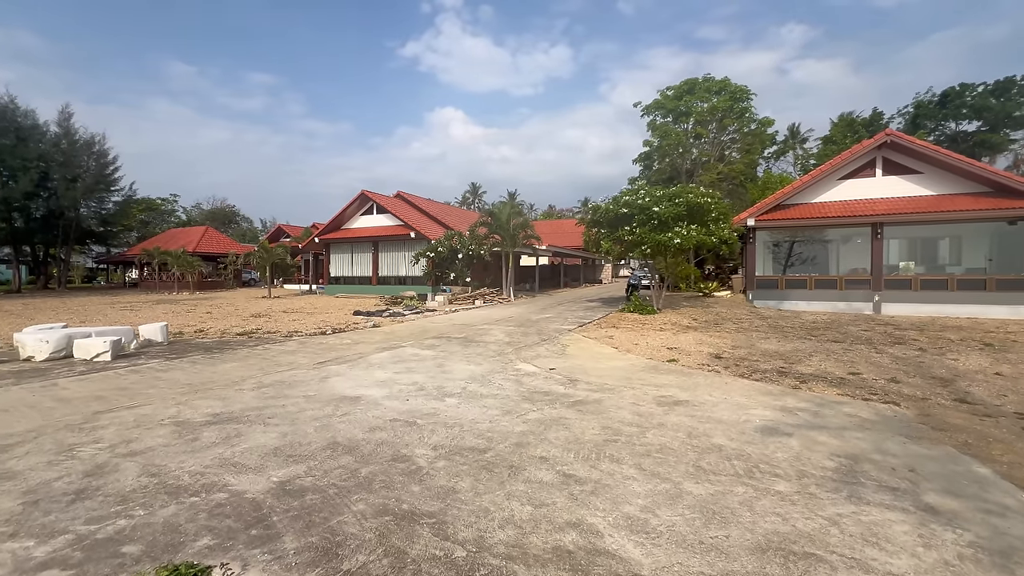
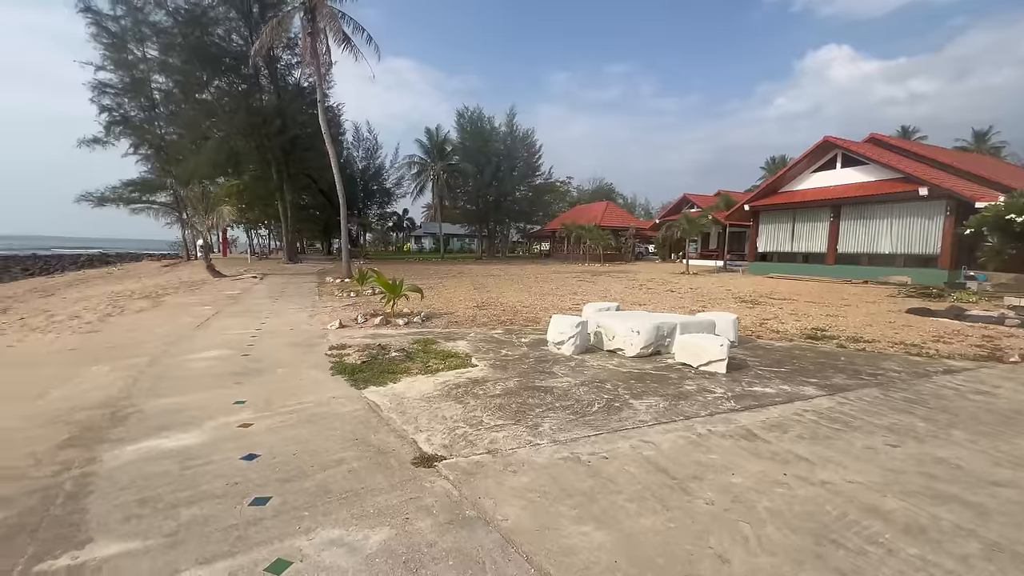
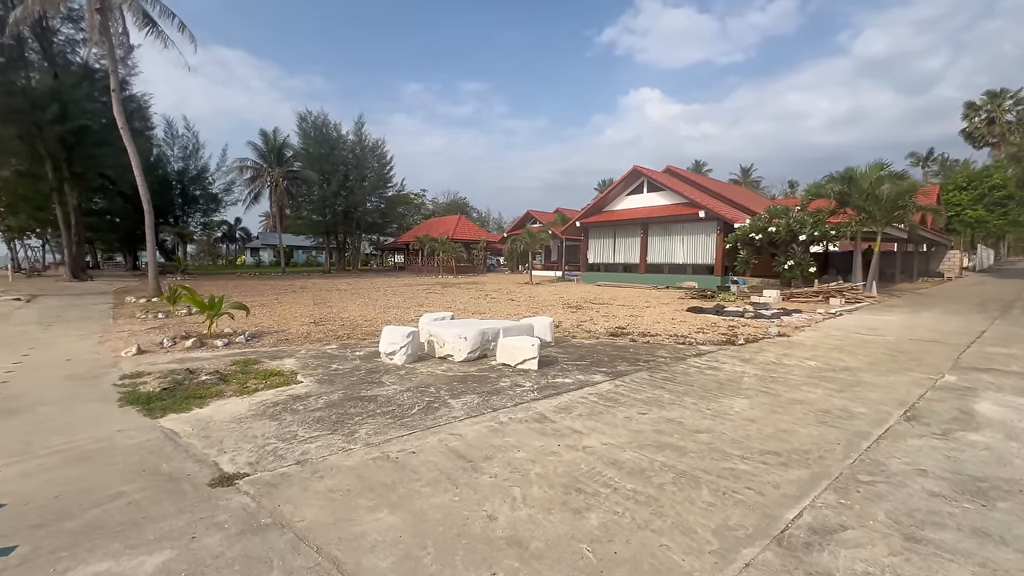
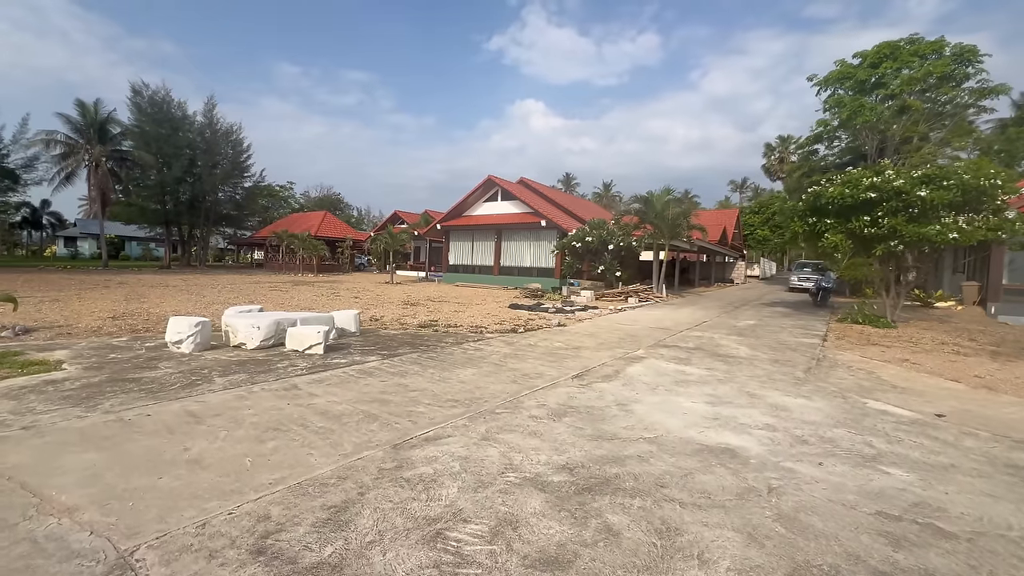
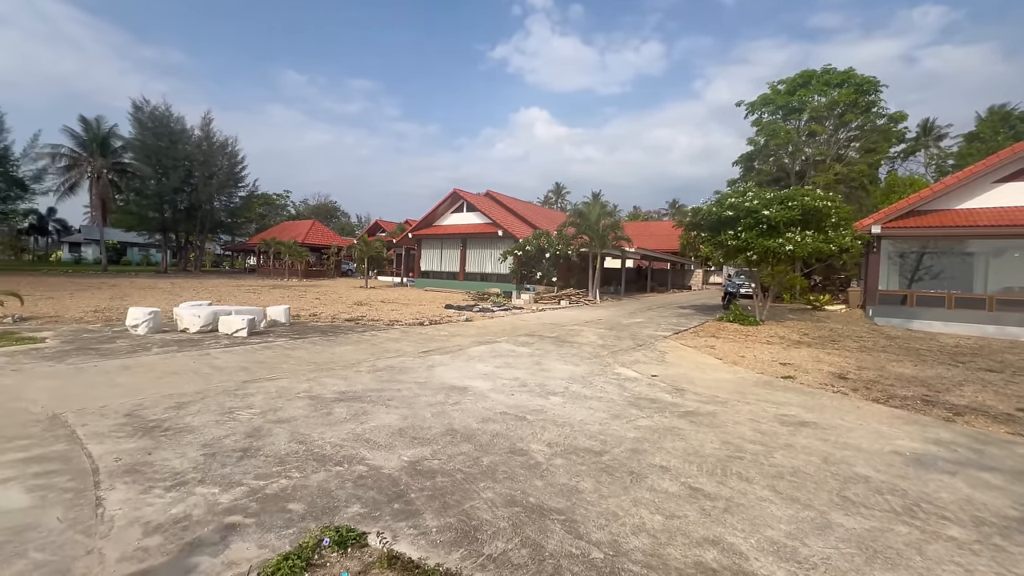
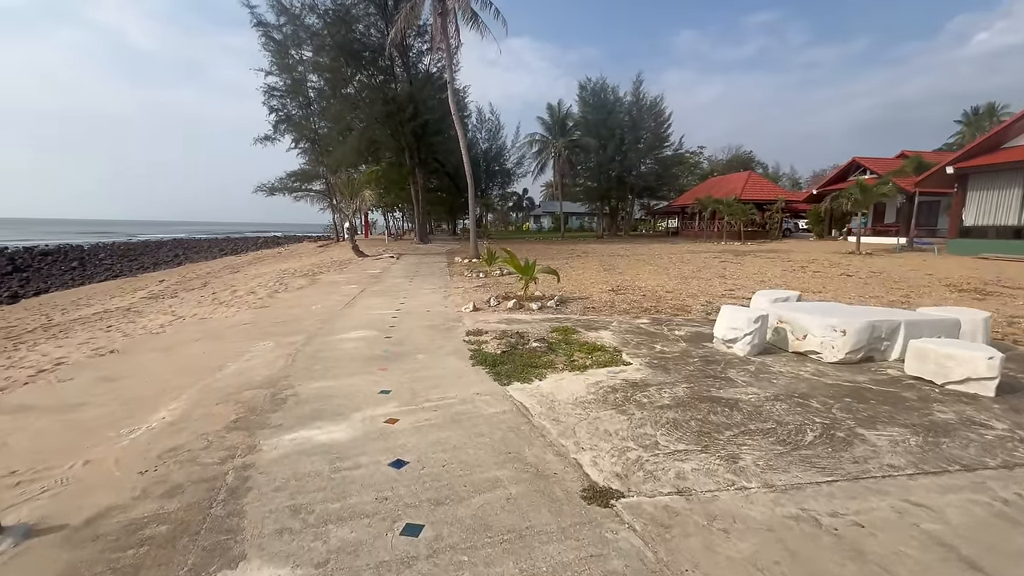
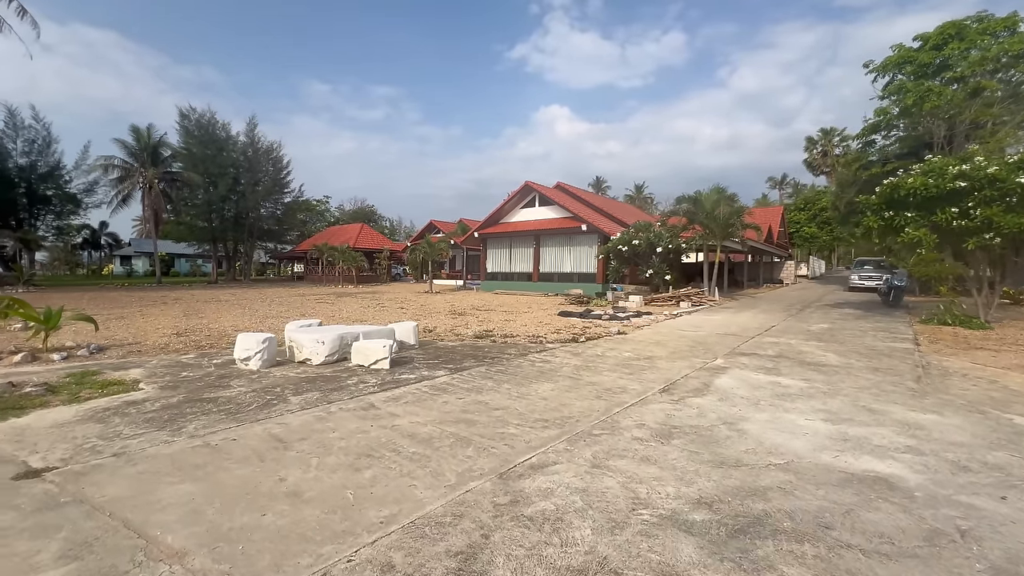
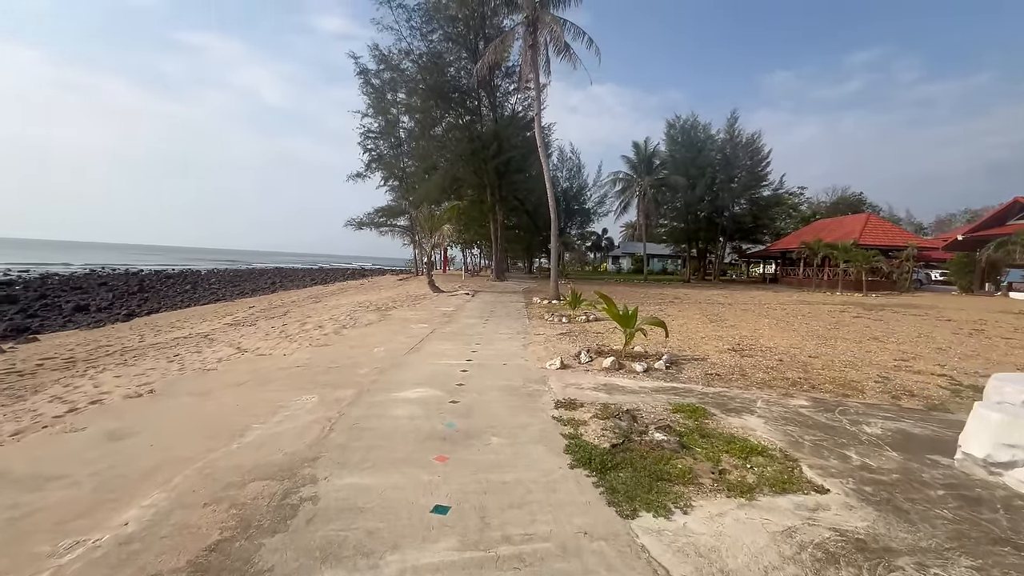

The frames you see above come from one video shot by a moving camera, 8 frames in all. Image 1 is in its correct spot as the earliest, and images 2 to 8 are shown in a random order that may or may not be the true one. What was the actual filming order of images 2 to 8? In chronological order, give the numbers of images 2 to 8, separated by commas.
5, 4, 7, 3, 2, 6, 8
